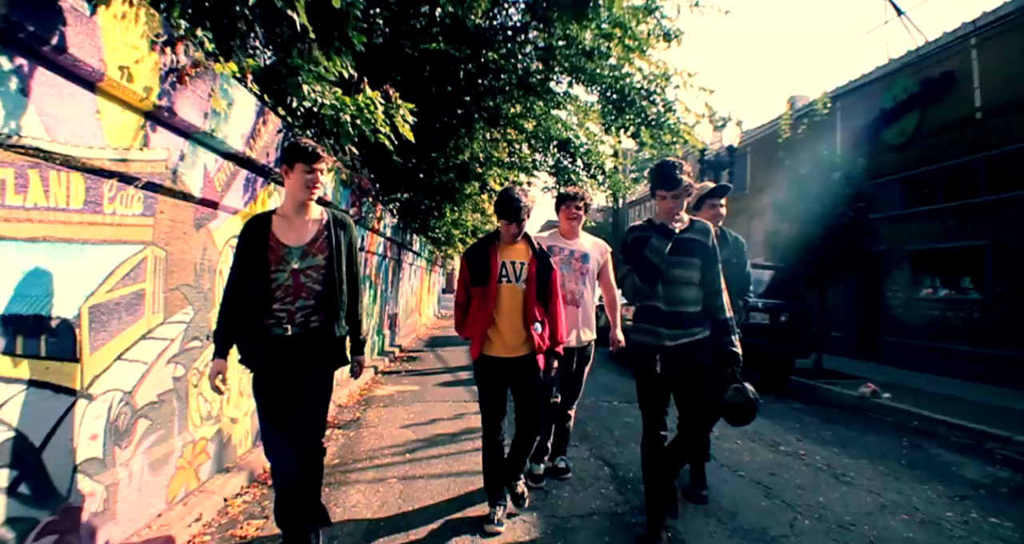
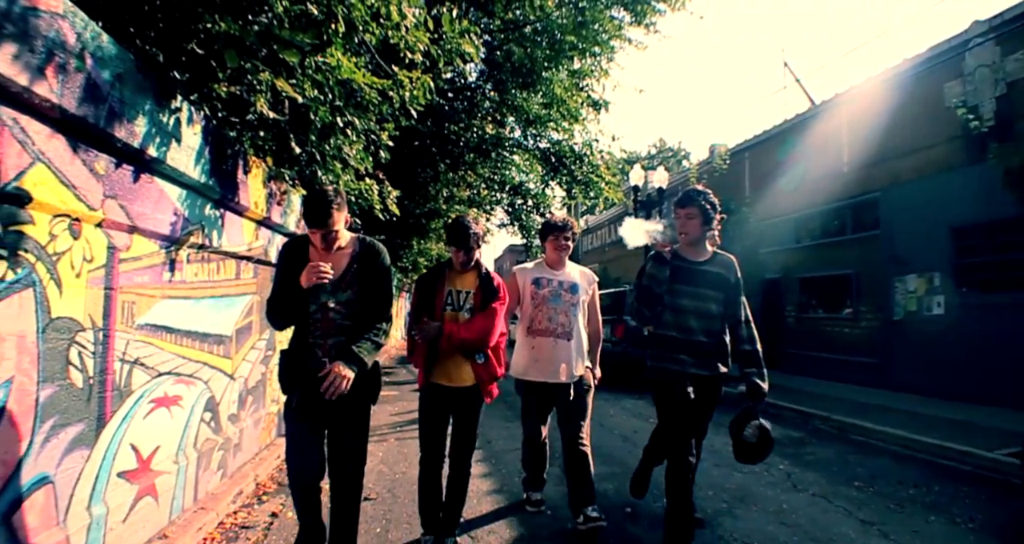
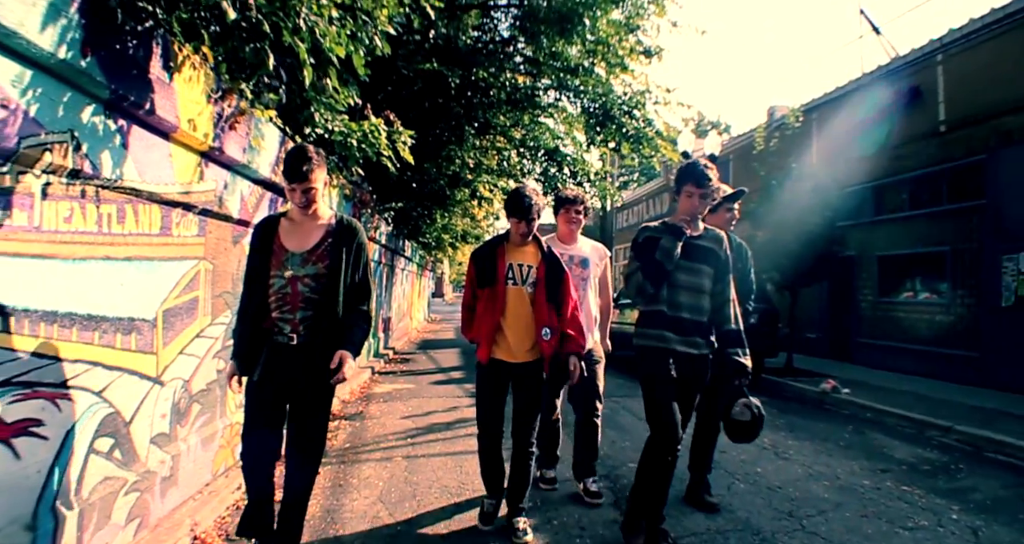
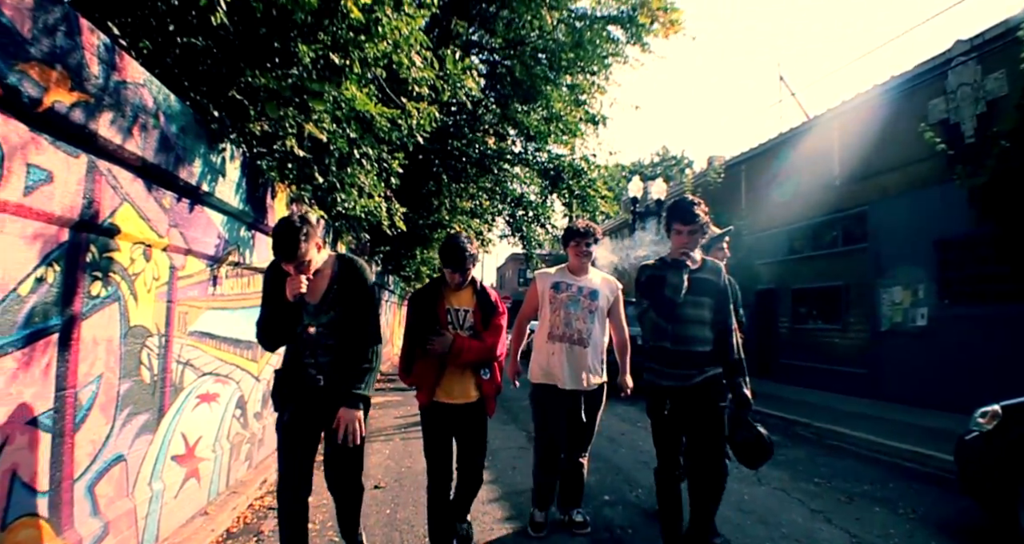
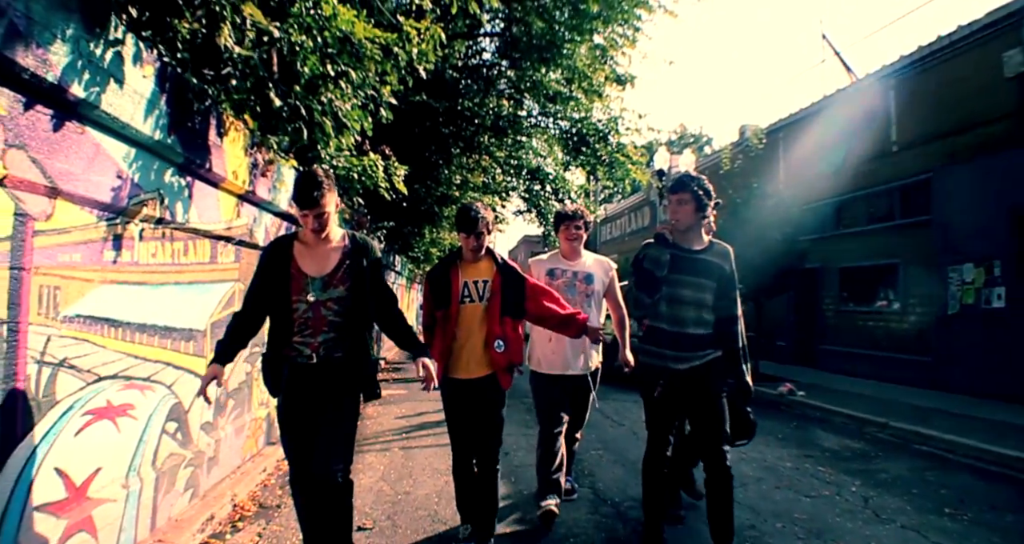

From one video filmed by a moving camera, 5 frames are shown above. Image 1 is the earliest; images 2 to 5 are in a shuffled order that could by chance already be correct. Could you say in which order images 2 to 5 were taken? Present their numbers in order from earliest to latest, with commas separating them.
3, 5, 2, 4
